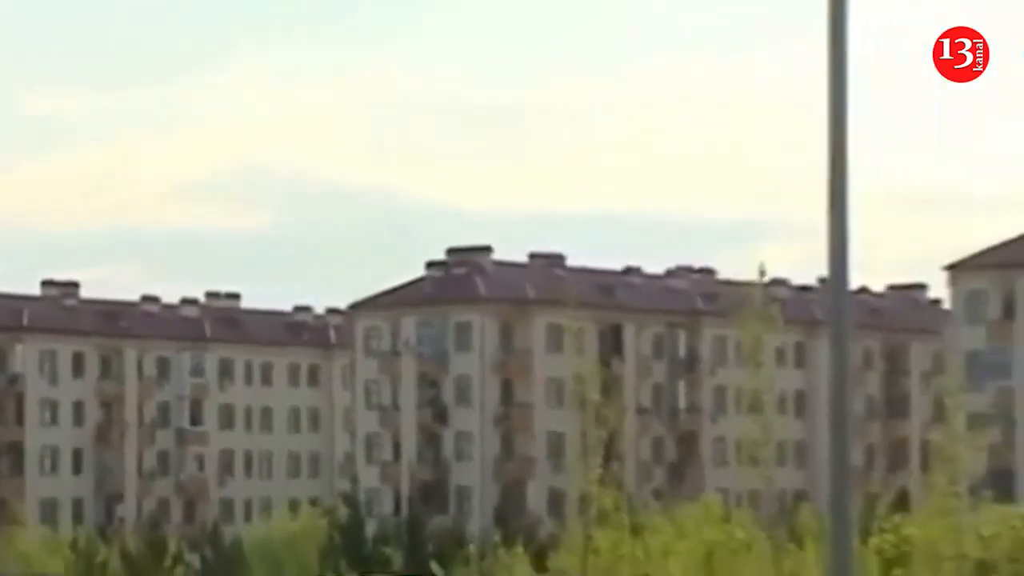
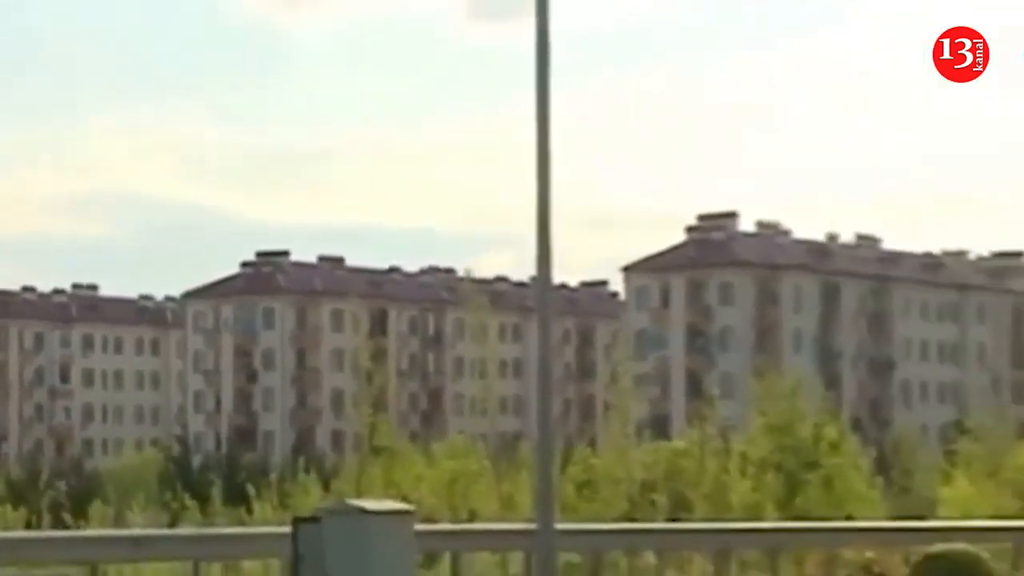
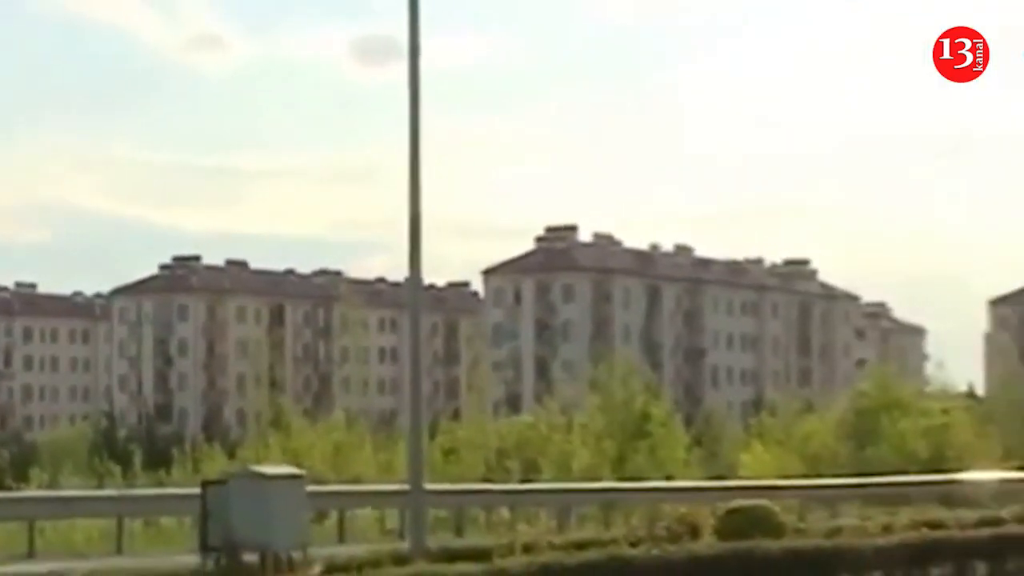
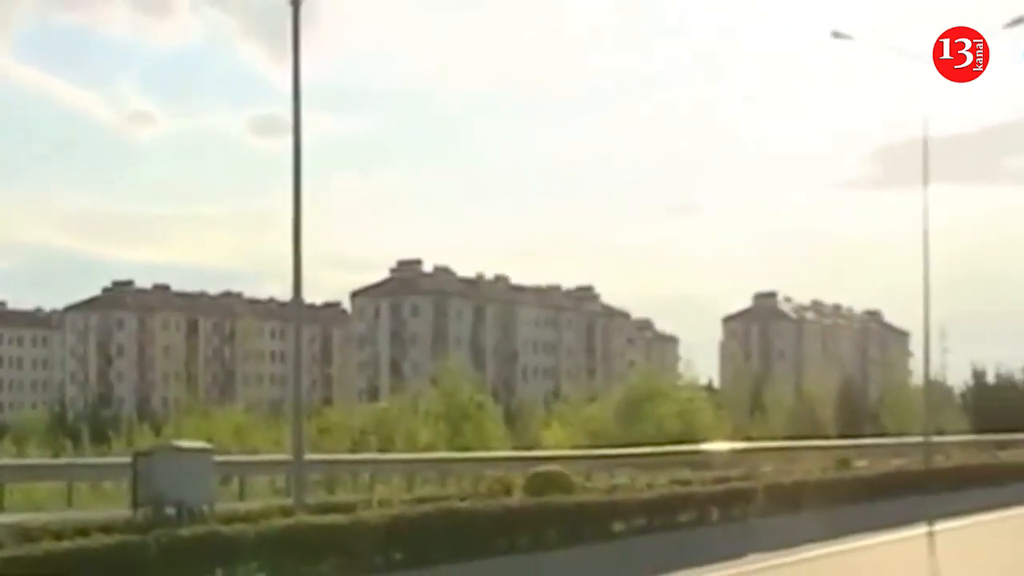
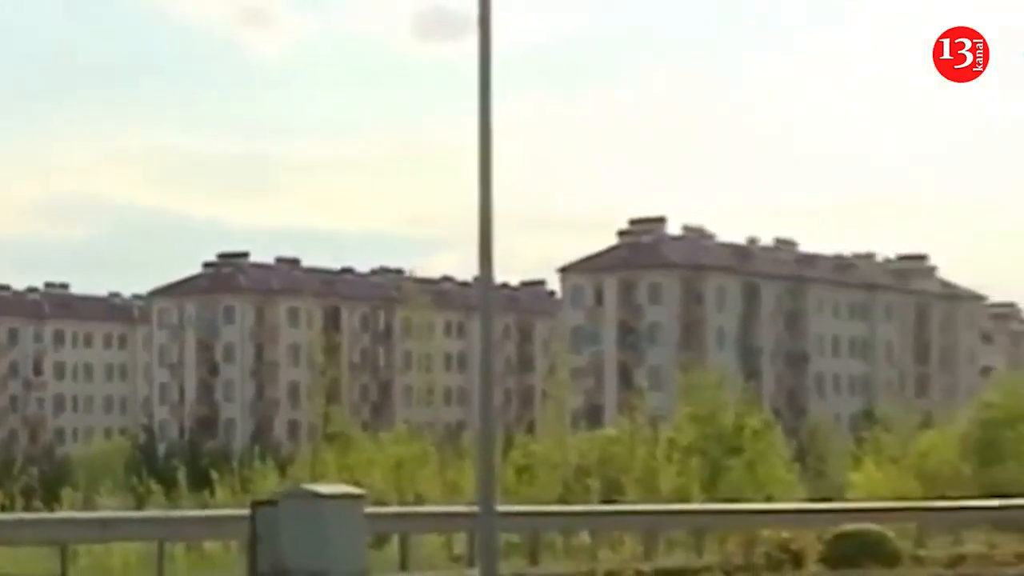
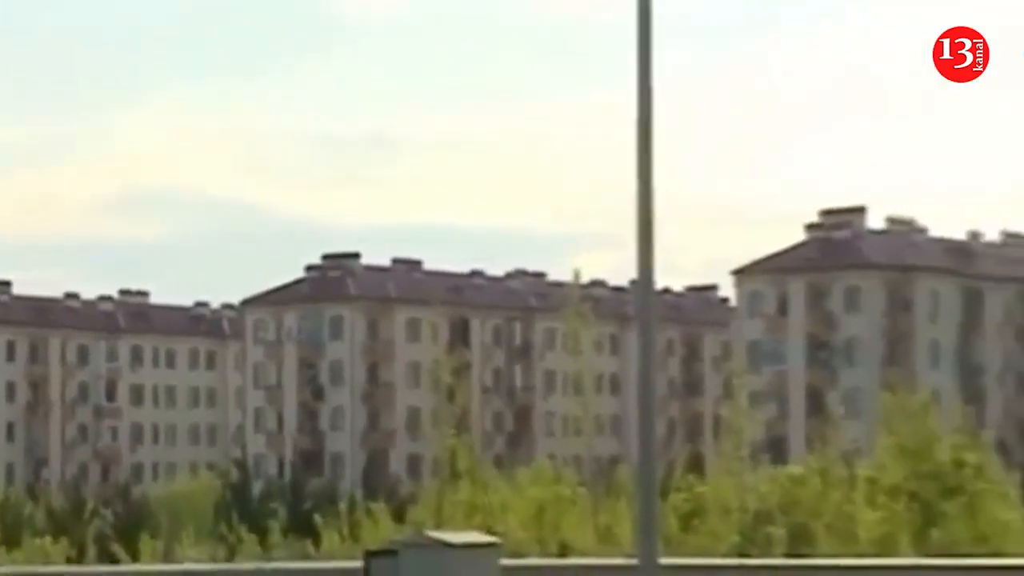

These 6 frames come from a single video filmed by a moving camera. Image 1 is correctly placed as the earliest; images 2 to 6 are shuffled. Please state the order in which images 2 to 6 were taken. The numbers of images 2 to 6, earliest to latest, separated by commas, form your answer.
6, 2, 5, 3, 4
